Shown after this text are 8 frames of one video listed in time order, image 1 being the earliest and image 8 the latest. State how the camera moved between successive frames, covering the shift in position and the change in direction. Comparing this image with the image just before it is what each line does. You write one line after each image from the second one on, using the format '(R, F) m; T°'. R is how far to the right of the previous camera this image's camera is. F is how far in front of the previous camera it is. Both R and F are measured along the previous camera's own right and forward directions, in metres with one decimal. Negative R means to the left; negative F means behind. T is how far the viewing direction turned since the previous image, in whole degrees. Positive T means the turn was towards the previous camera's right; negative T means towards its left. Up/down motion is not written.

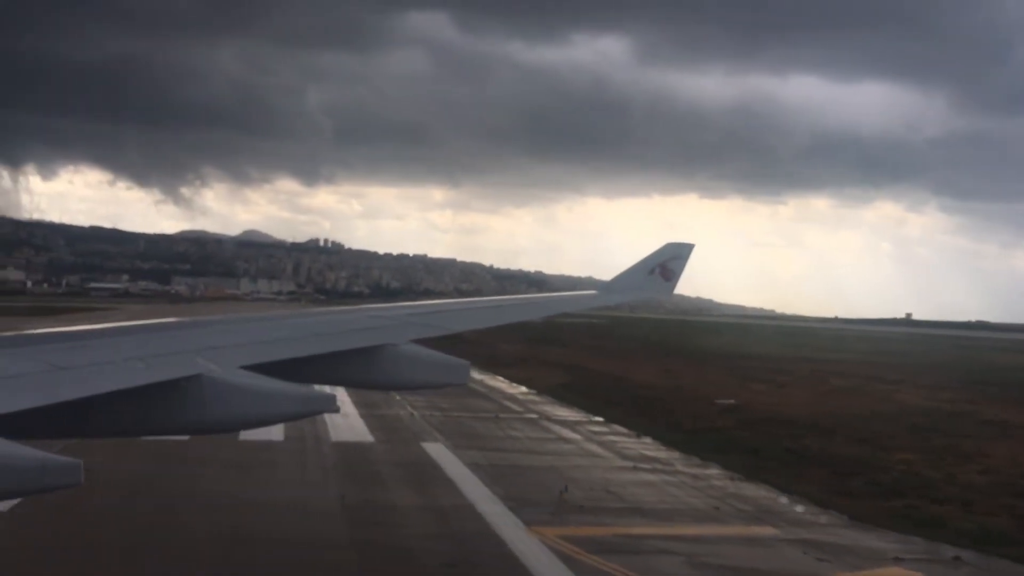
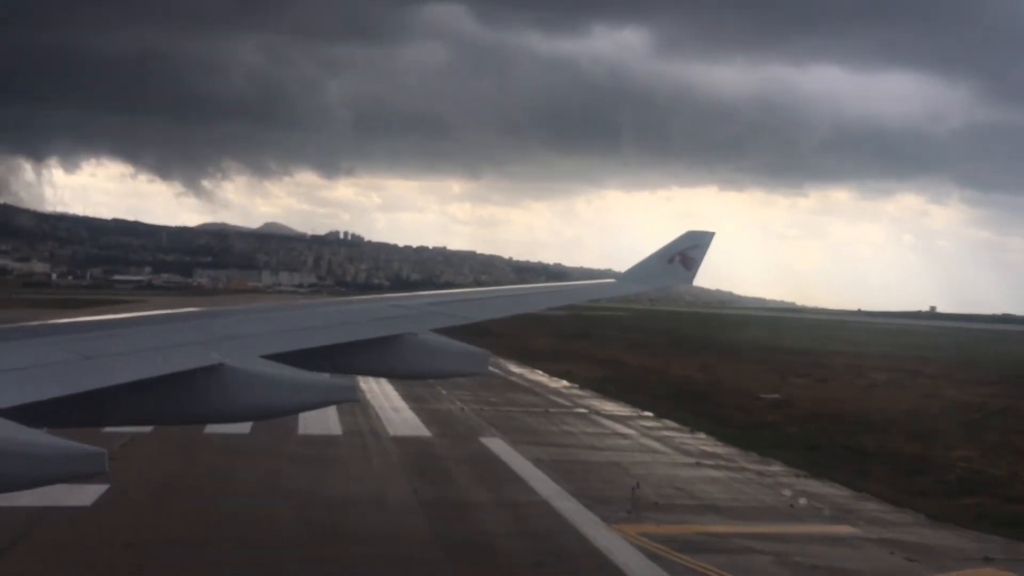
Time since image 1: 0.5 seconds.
(-0.5, 0.0) m; -1°
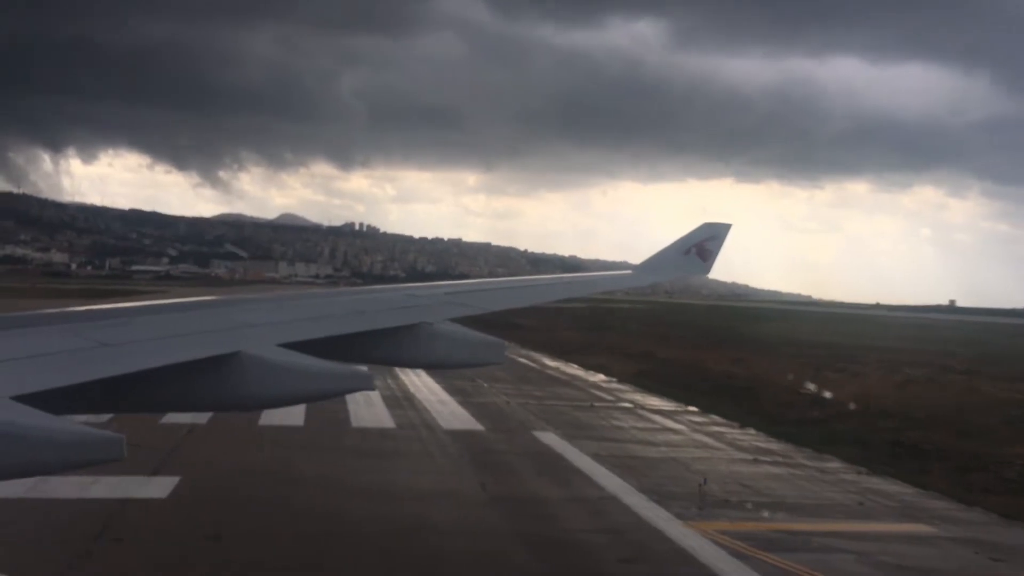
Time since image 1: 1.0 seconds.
(-0.5, 0.0) m; -1°
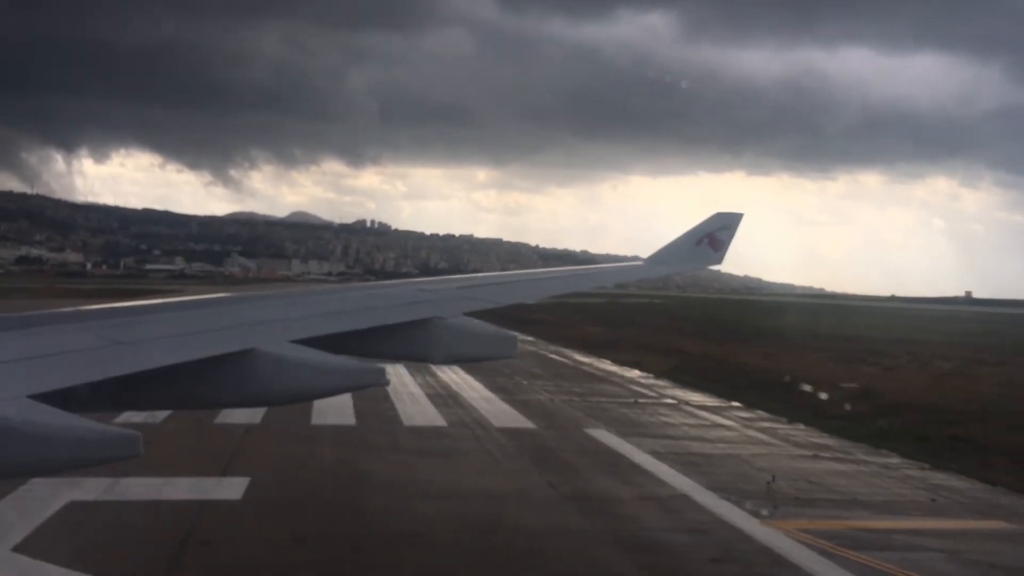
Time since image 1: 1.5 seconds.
(-0.5, +0.1) m; -1°
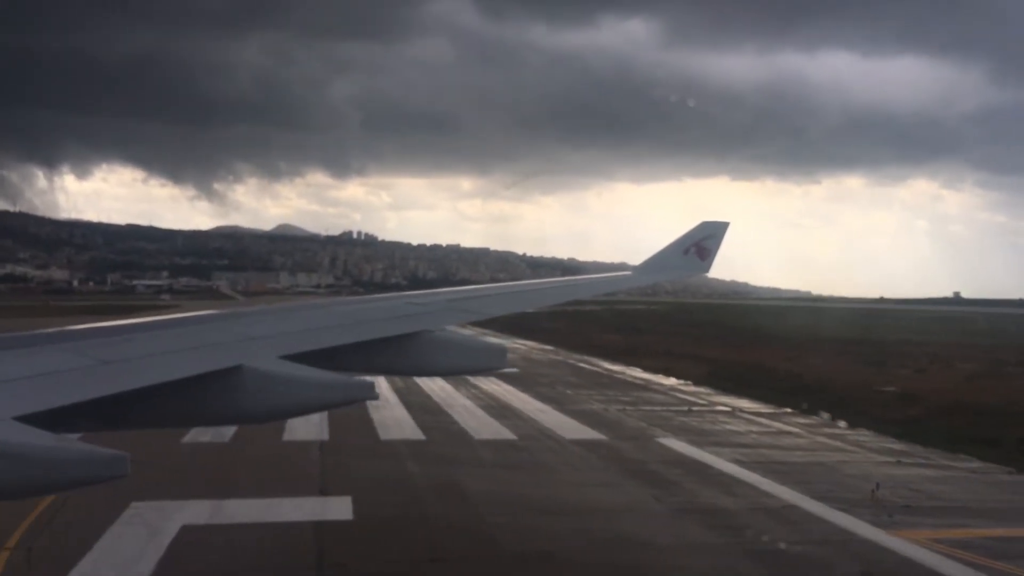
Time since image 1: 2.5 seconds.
(-1.1, +0.1) m; +1°
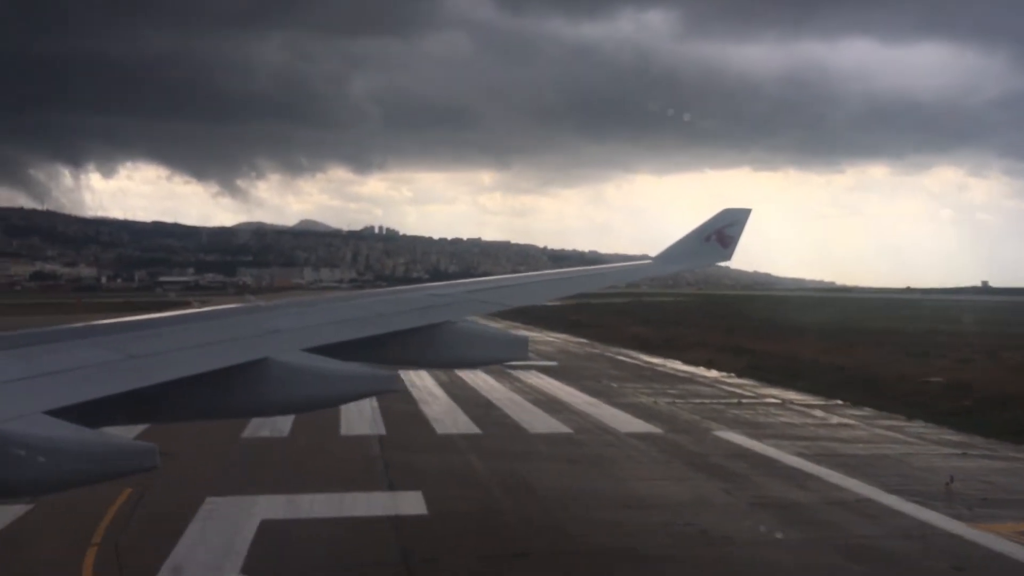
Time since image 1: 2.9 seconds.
(-0.4, 0.0) m; -1°
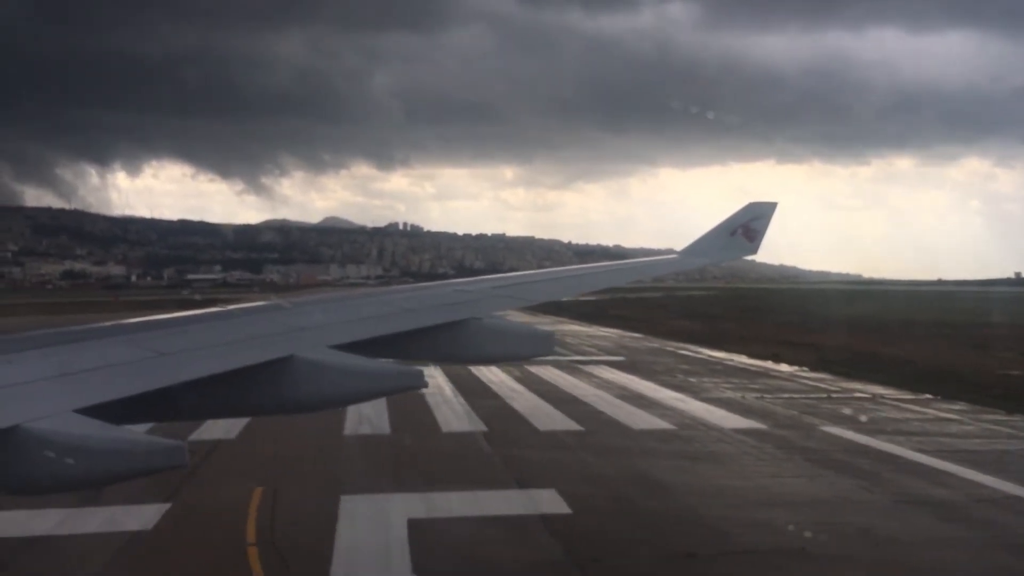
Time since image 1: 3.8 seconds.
(-1.0, +0.1) m; -1°
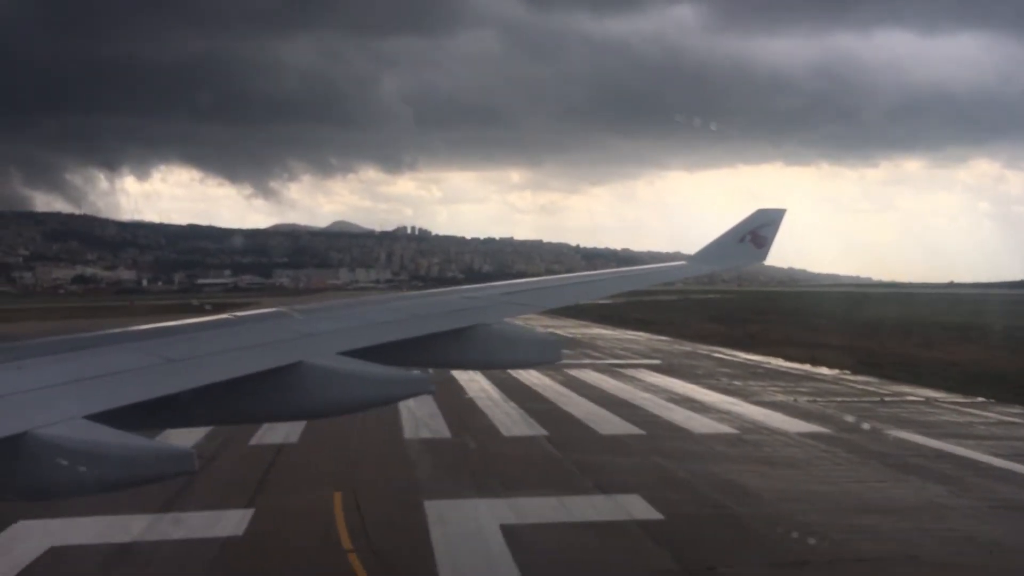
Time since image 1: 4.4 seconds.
(-0.7, +0.1) m; 0°
